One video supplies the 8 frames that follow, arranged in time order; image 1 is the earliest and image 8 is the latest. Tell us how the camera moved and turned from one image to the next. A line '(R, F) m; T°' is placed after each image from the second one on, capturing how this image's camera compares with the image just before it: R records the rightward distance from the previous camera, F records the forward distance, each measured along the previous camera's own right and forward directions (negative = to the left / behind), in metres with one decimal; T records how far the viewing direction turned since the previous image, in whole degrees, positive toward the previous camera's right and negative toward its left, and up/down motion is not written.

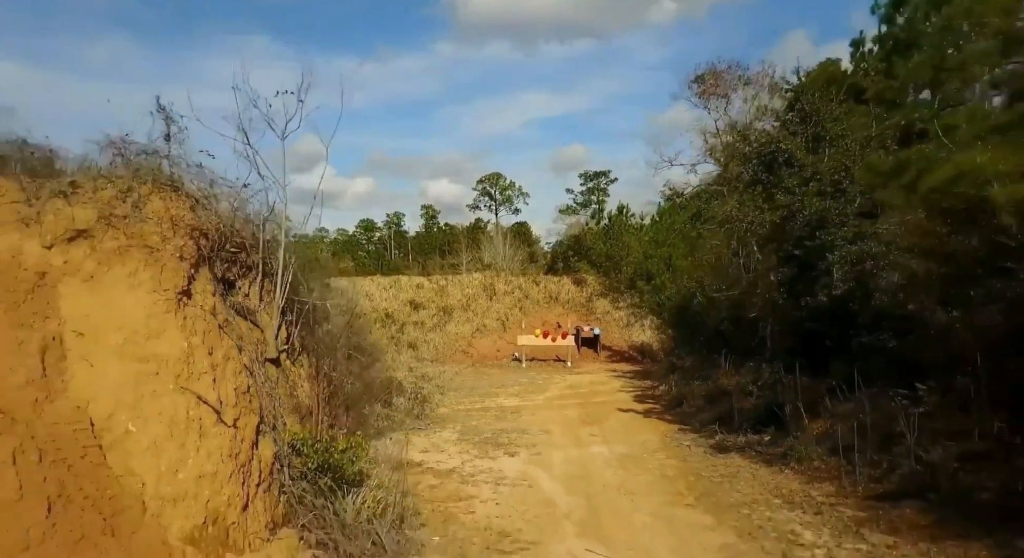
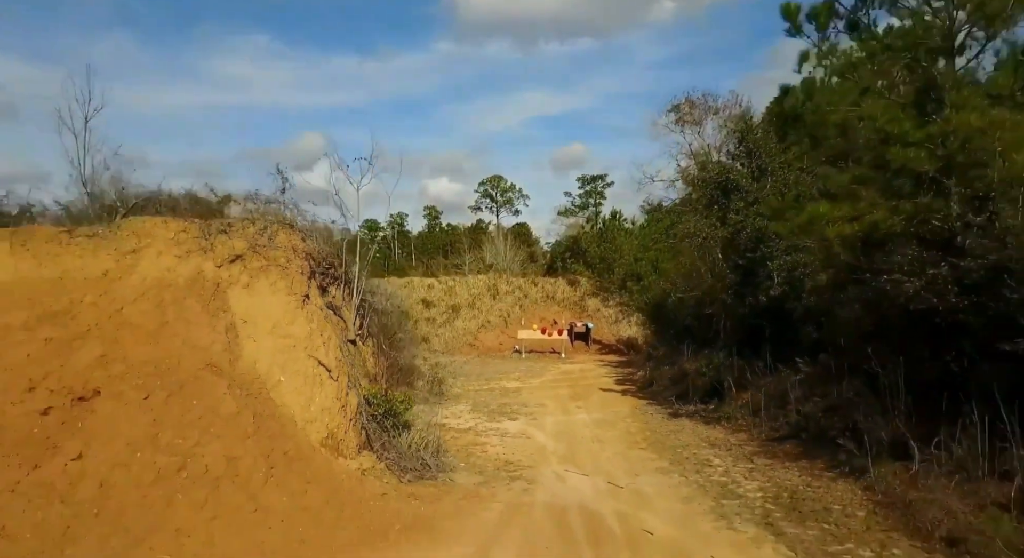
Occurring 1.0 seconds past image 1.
(0.0, -2.7) m; 0°
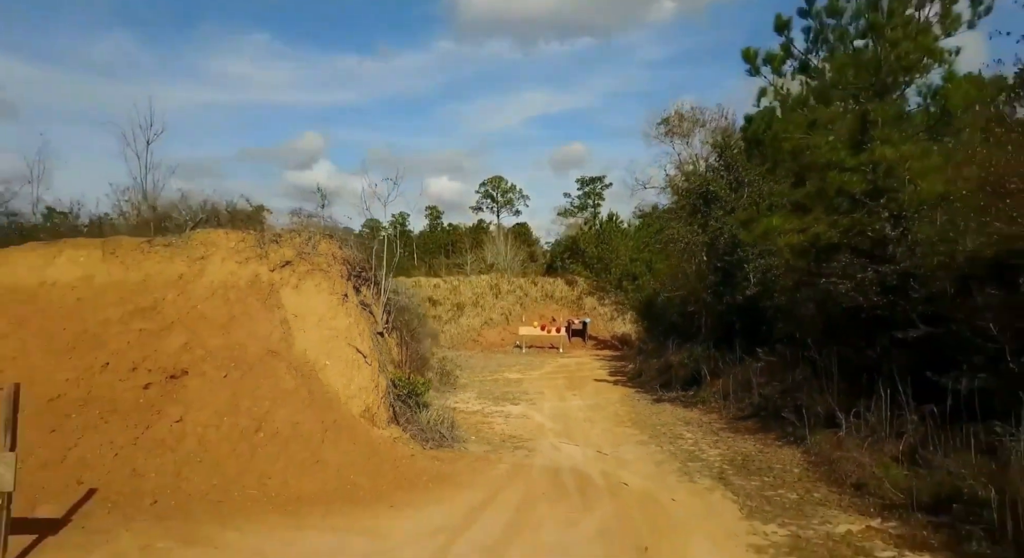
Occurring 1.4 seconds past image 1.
(-0.1, -1.5) m; 0°
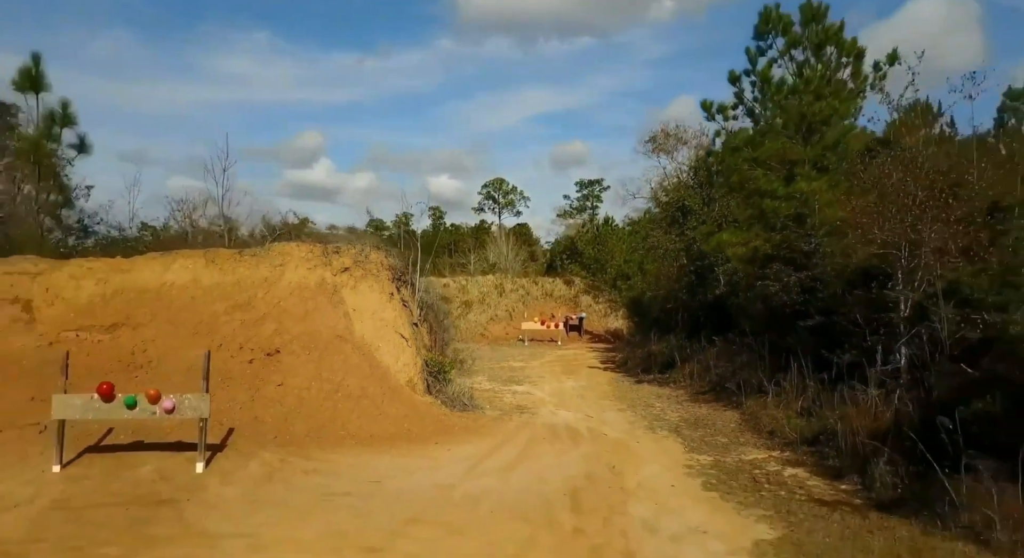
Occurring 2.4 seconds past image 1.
(-0.1, -2.7) m; 0°
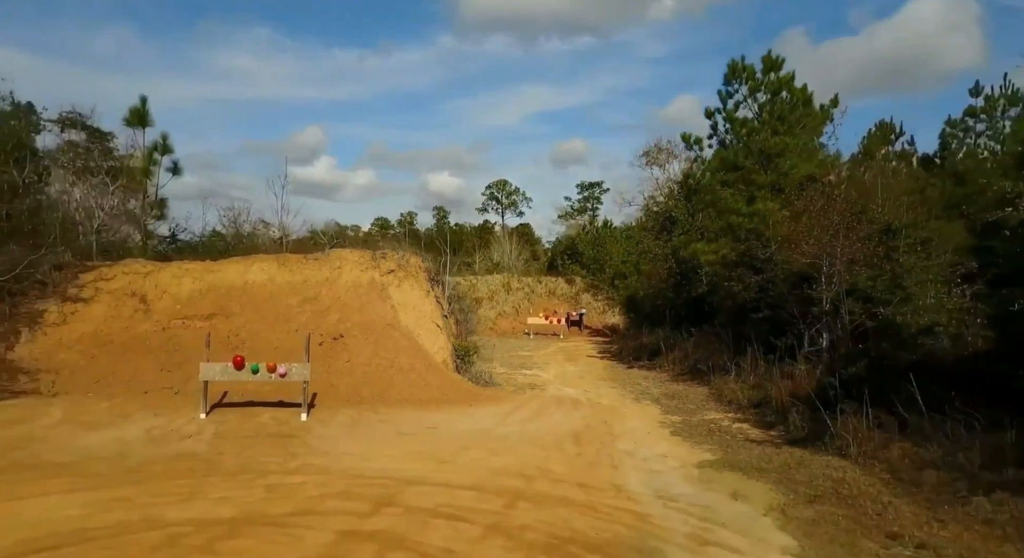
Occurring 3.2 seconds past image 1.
(-0.3, -2.7) m; 0°
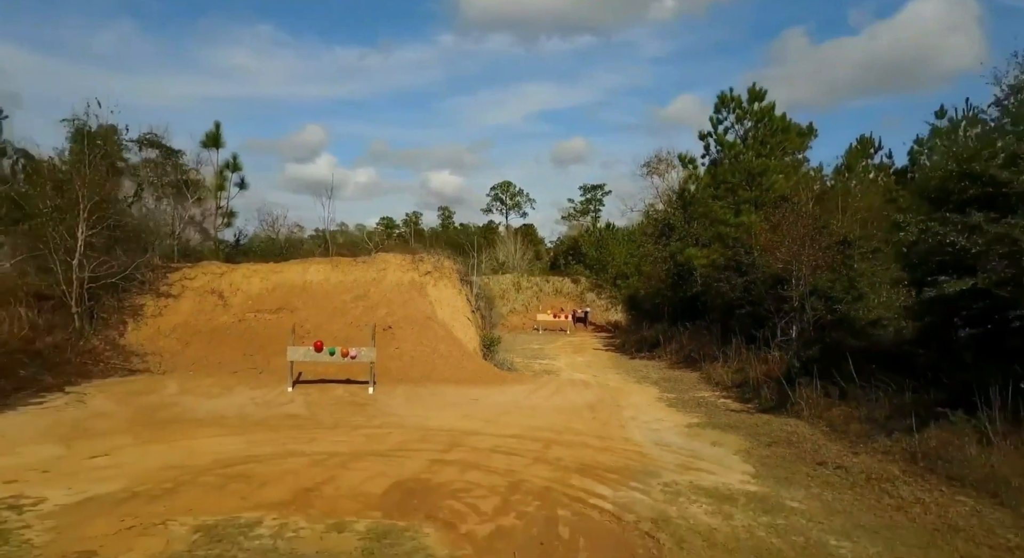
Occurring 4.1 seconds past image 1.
(-0.5, -2.4) m; 0°
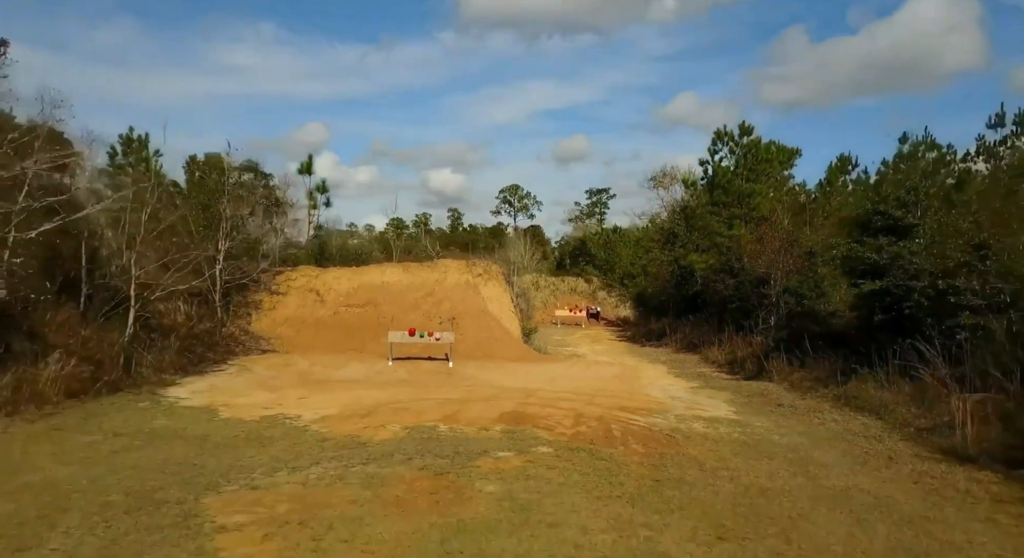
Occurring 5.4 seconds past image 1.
(-1.1, -3.9) m; 0°
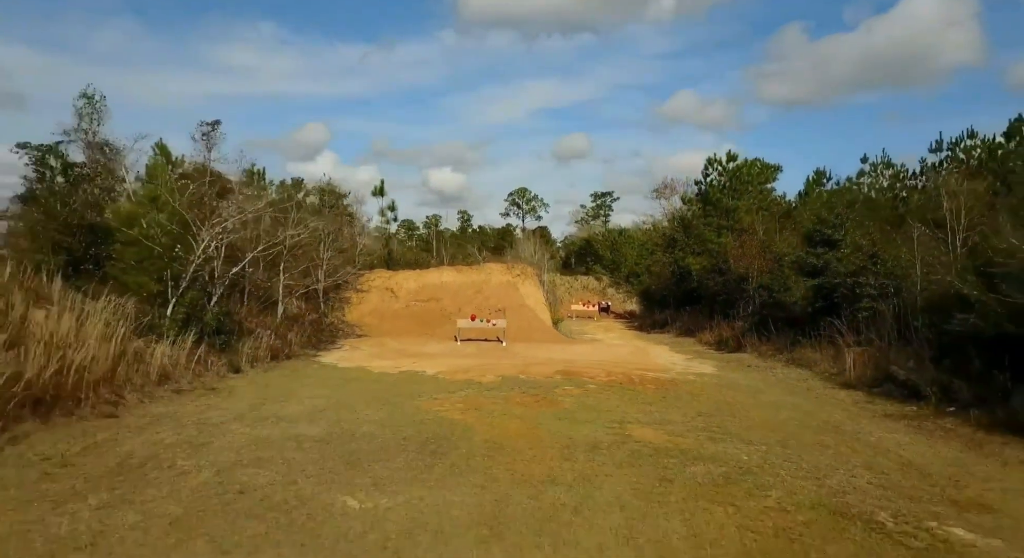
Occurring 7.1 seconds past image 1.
(-1.2, -5.0) m; 0°
